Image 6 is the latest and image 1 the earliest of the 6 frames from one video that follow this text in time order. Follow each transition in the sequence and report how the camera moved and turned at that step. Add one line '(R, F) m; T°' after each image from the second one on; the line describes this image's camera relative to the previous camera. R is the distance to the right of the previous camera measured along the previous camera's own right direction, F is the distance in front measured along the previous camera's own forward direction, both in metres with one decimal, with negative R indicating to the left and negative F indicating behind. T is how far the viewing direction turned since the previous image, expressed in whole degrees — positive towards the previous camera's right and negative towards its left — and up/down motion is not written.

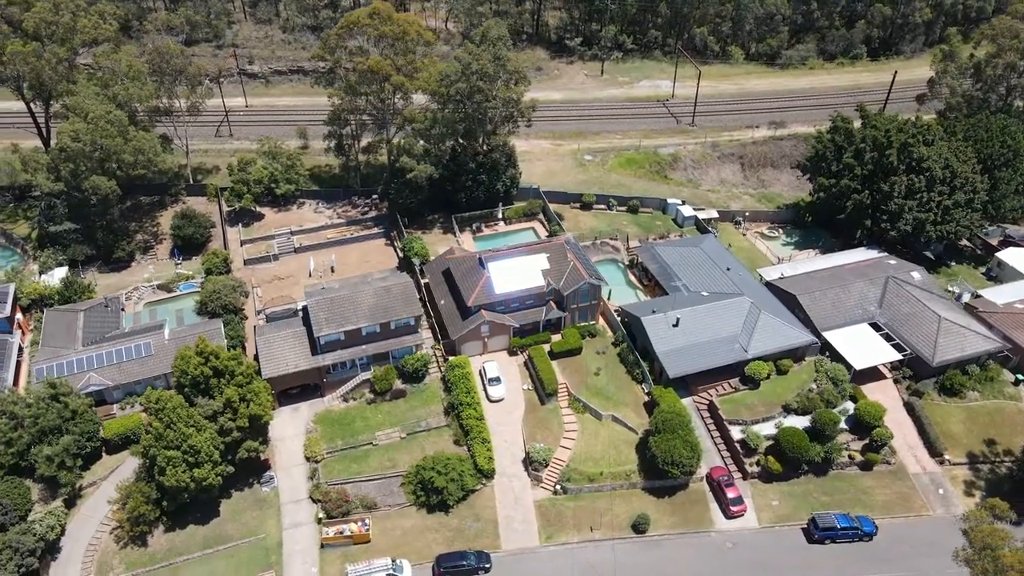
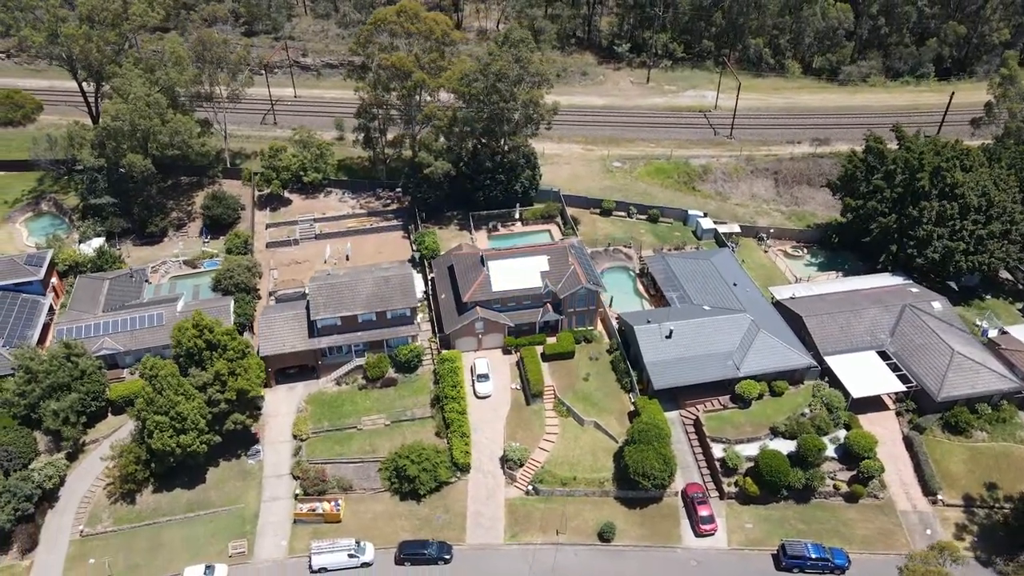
(+5.8, -0.2) m; -6°
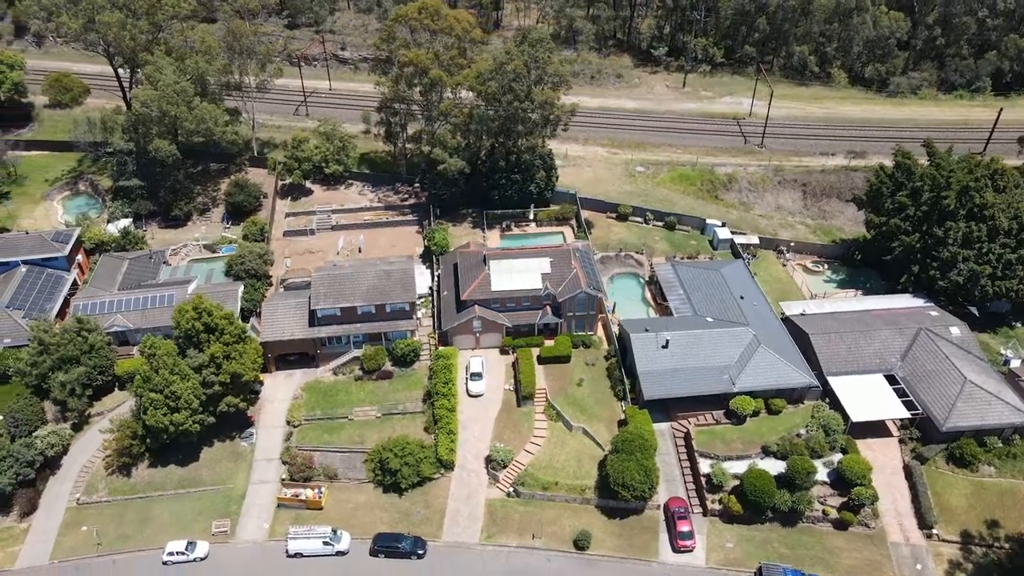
(+4.2, +0.3) m; -4°
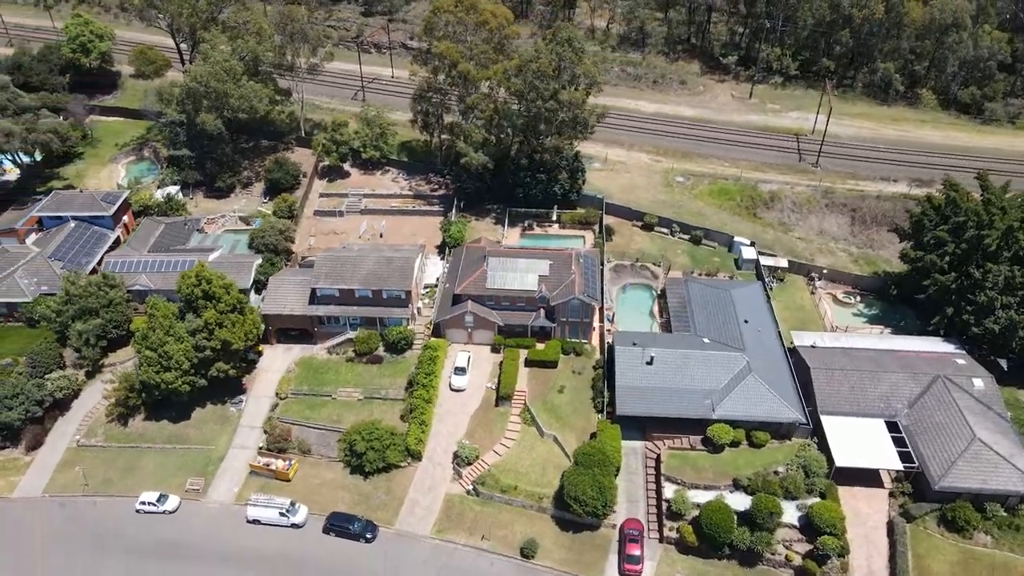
(+8.0, +1.0) m; -8°
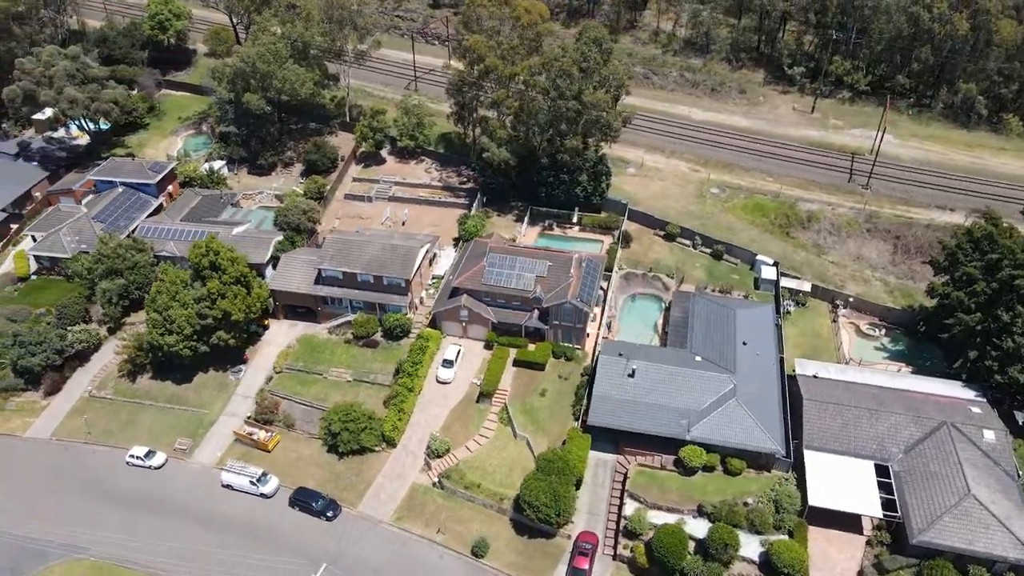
(+7.1, +0.8) m; -7°
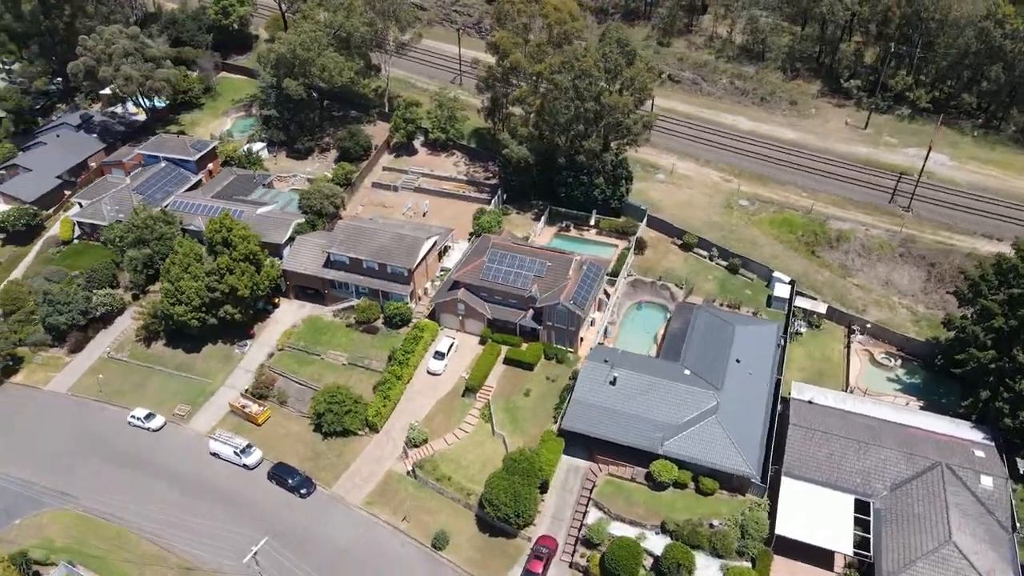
(+6.0, +0.5) m; -6°
